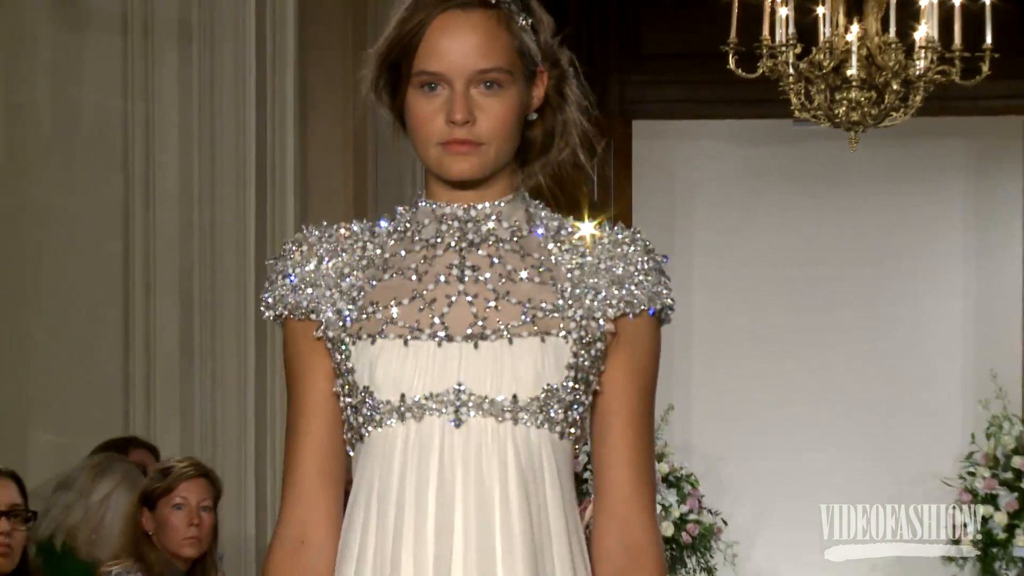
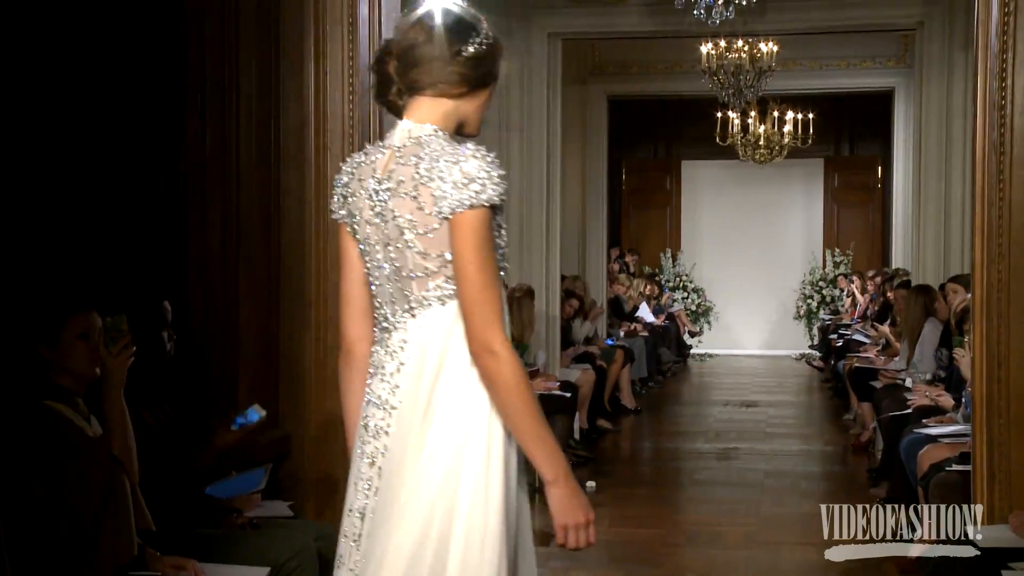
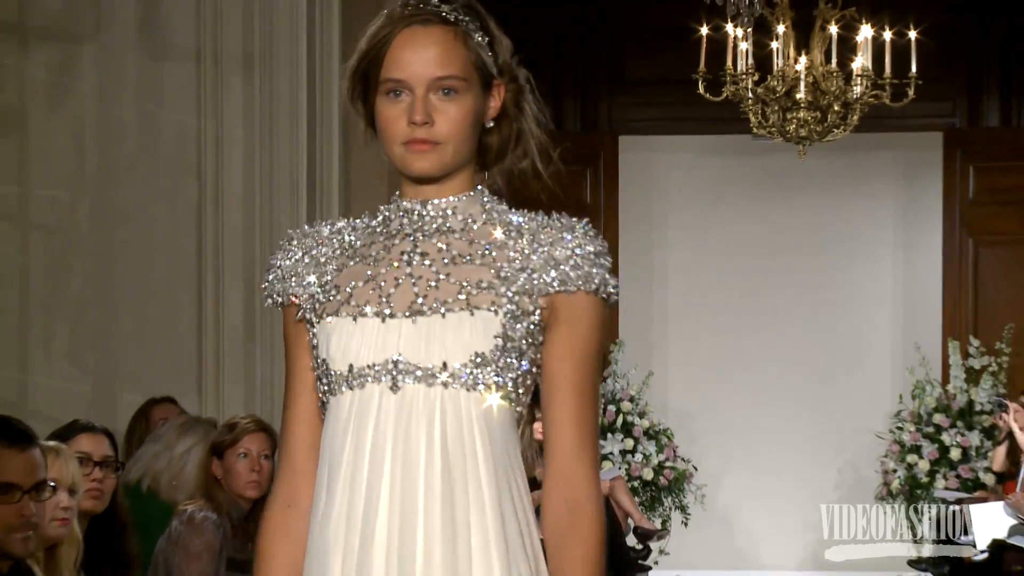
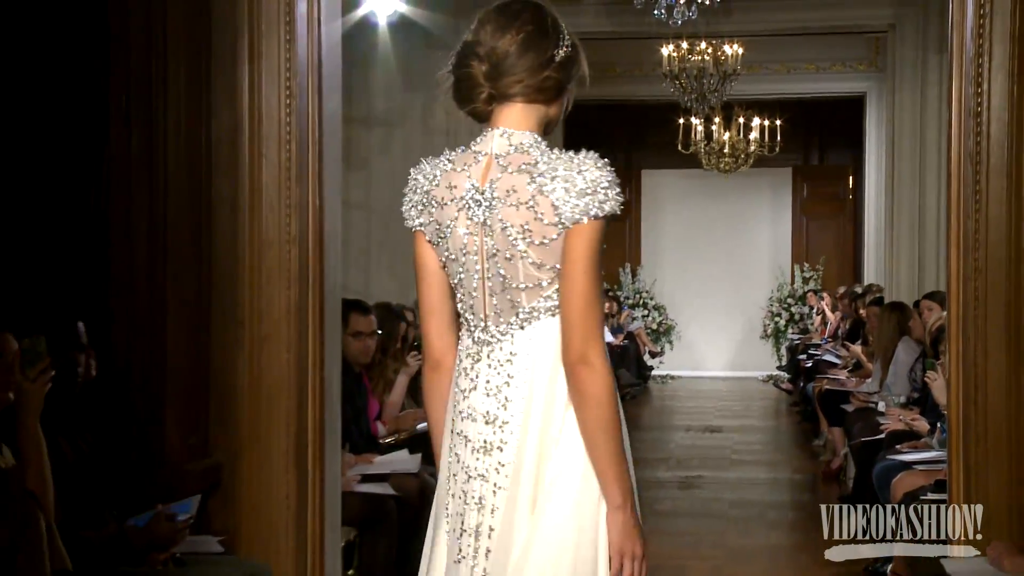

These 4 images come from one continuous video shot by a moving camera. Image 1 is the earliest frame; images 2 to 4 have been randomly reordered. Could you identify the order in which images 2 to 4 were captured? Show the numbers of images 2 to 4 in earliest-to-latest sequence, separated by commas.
3, 2, 4
